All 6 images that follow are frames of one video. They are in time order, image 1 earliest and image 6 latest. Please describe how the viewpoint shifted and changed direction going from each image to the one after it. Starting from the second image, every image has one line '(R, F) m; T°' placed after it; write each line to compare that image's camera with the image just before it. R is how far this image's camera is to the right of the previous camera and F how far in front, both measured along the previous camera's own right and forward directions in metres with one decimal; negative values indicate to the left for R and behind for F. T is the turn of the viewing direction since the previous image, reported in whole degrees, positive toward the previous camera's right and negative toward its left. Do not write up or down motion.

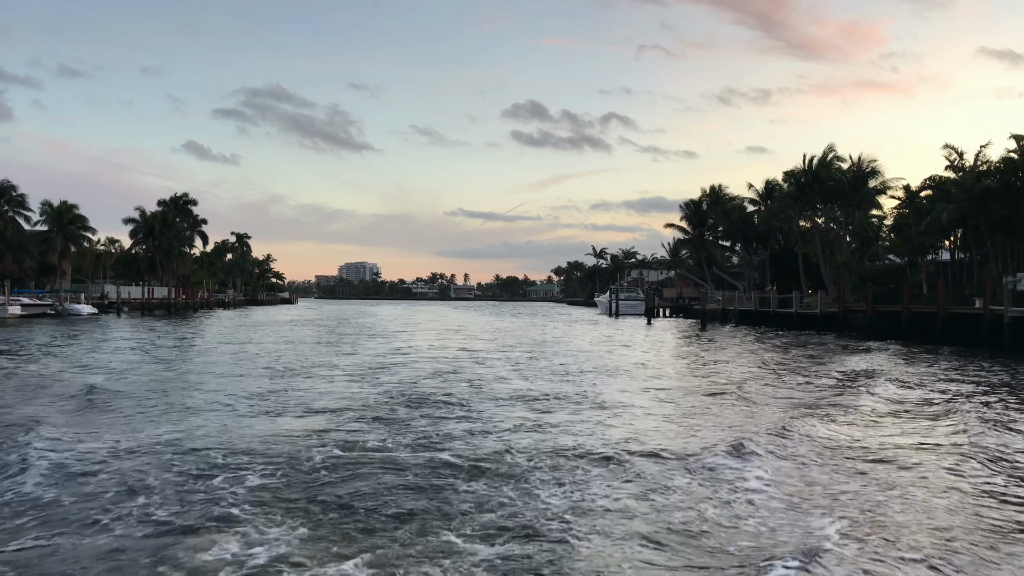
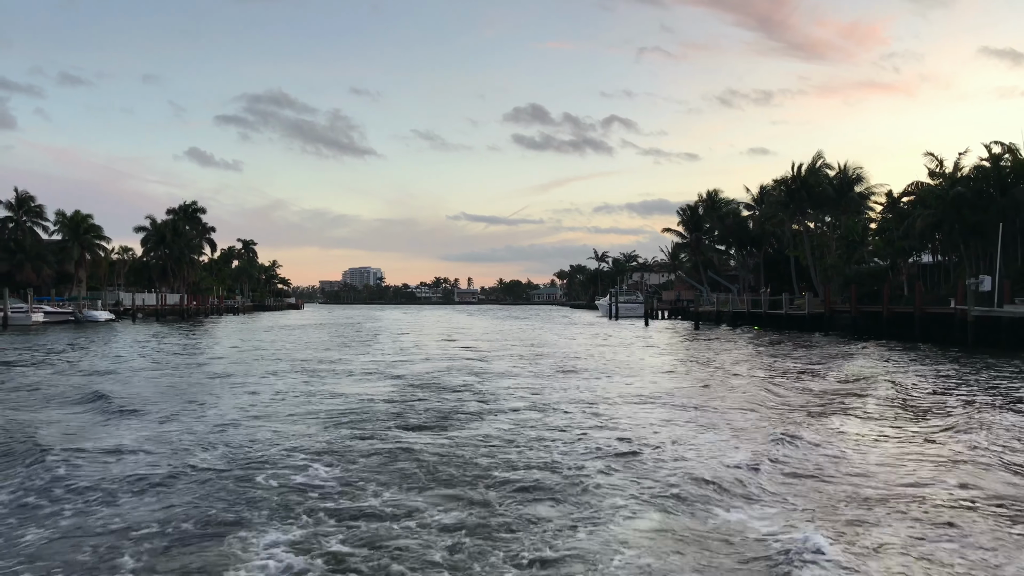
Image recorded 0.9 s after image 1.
(+0.1, -1.4) m; 0°
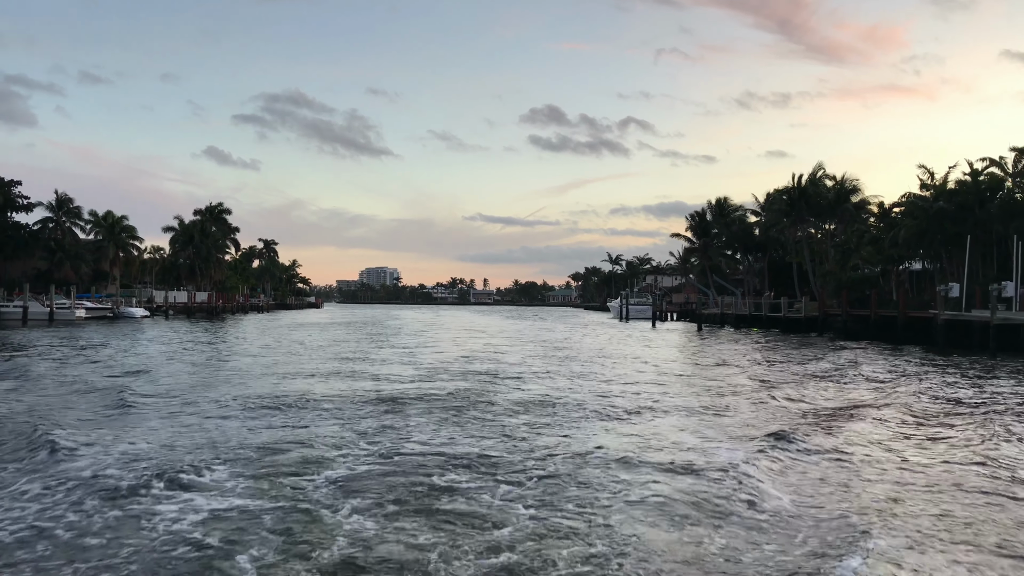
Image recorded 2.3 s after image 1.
(+0.1, -2.0) m; -1°
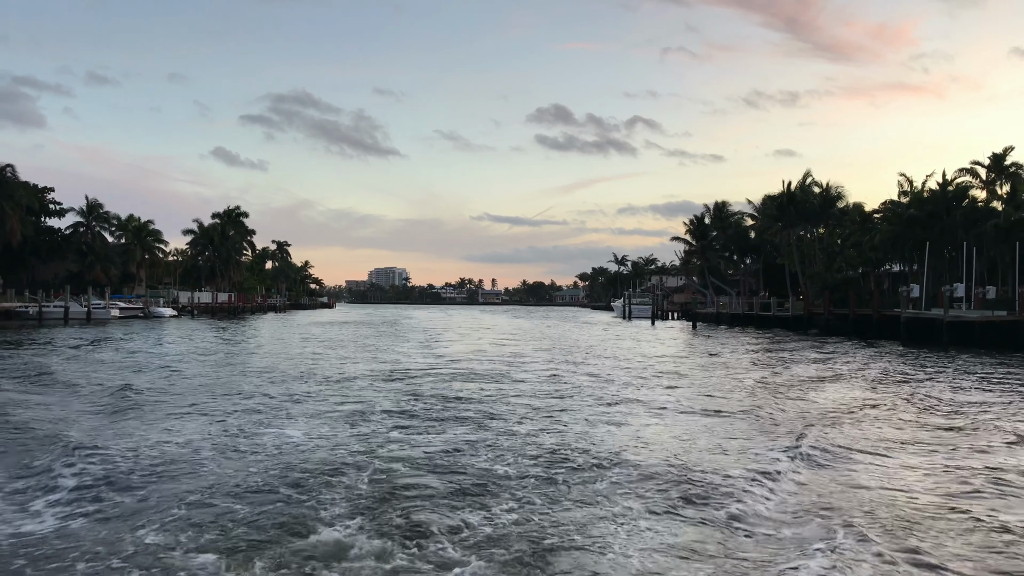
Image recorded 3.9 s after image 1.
(0.0, -2.4) m; -1°
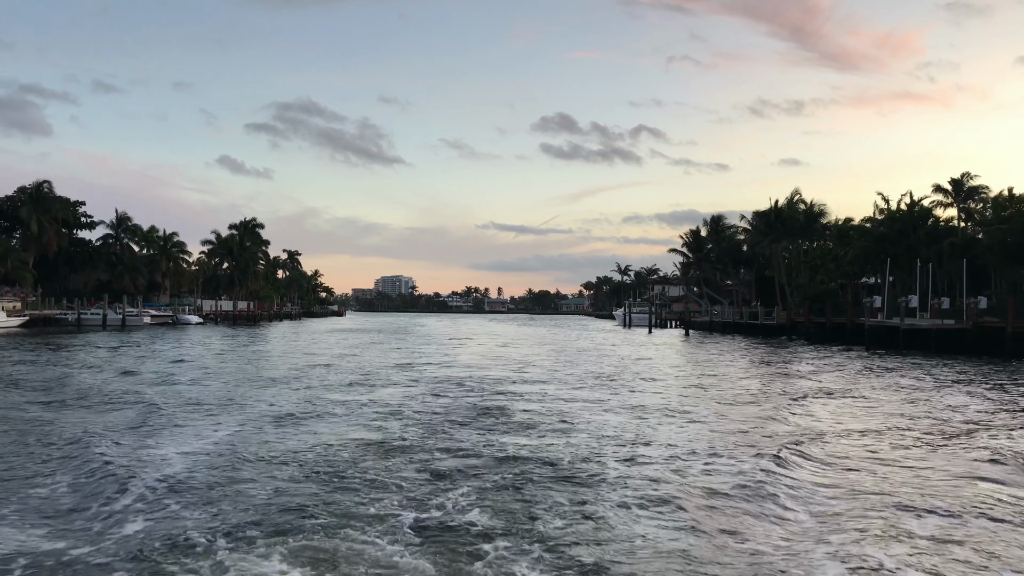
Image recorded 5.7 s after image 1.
(-0.1, -2.8) m; 0°
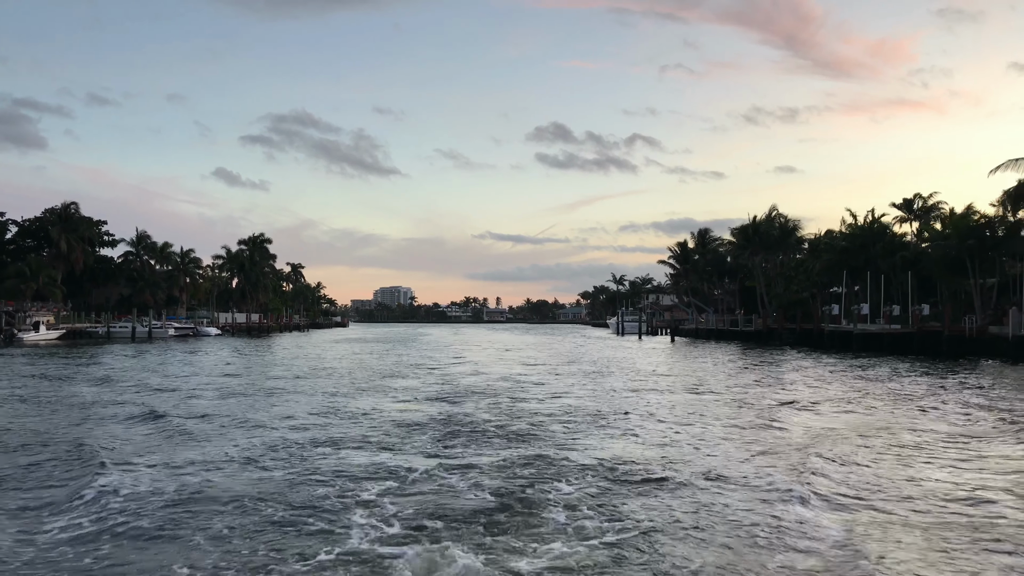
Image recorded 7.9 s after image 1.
(-0.2, -3.3) m; 0°
